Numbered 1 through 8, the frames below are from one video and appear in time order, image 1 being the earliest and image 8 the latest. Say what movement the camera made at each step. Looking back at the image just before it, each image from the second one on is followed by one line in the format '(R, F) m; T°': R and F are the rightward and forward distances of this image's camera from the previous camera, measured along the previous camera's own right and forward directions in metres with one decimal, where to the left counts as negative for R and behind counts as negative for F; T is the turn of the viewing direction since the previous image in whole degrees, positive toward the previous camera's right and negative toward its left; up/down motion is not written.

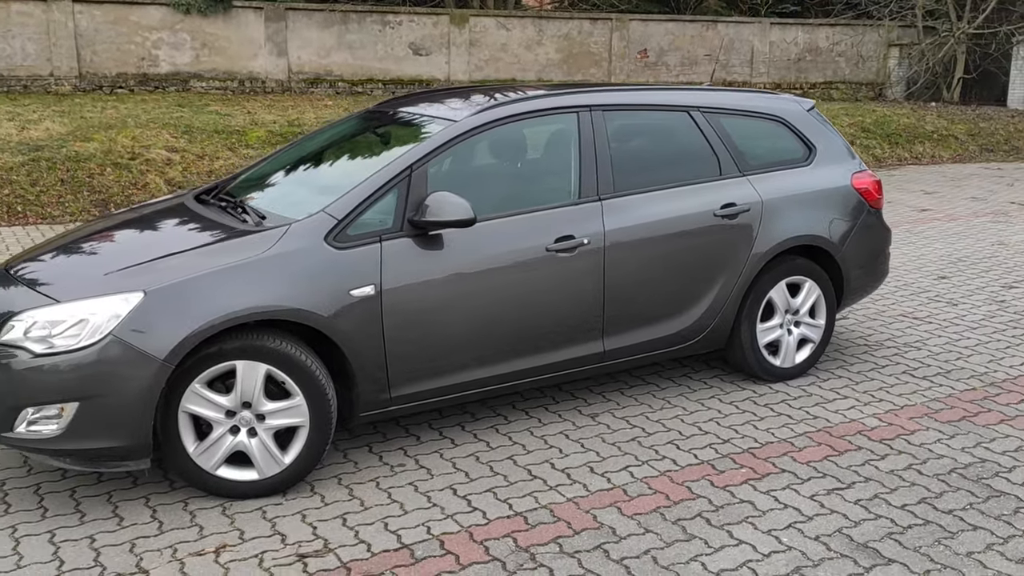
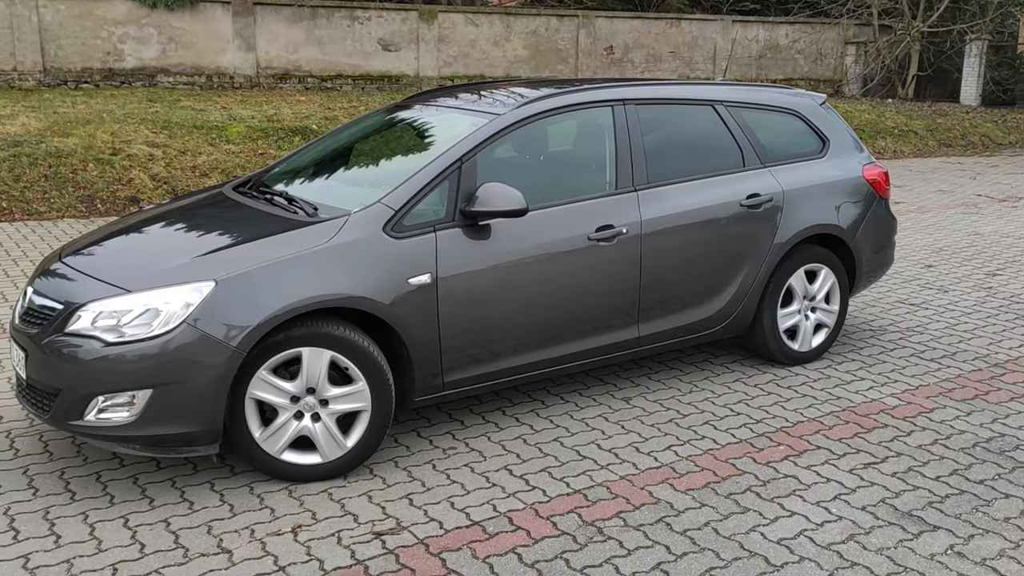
(-0.4, -0.1) m; +3°
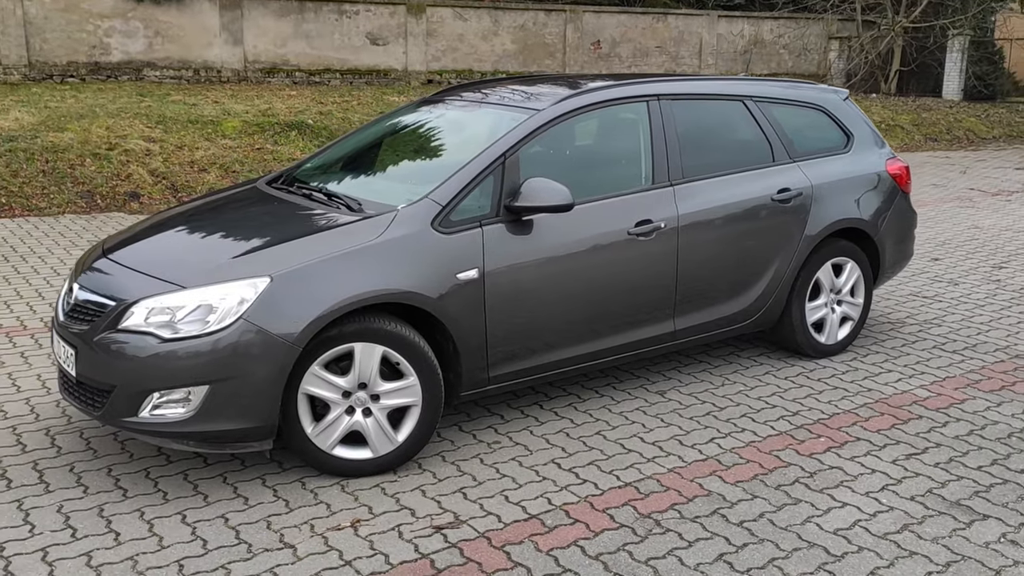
(-0.3, 0.0) m; +1°
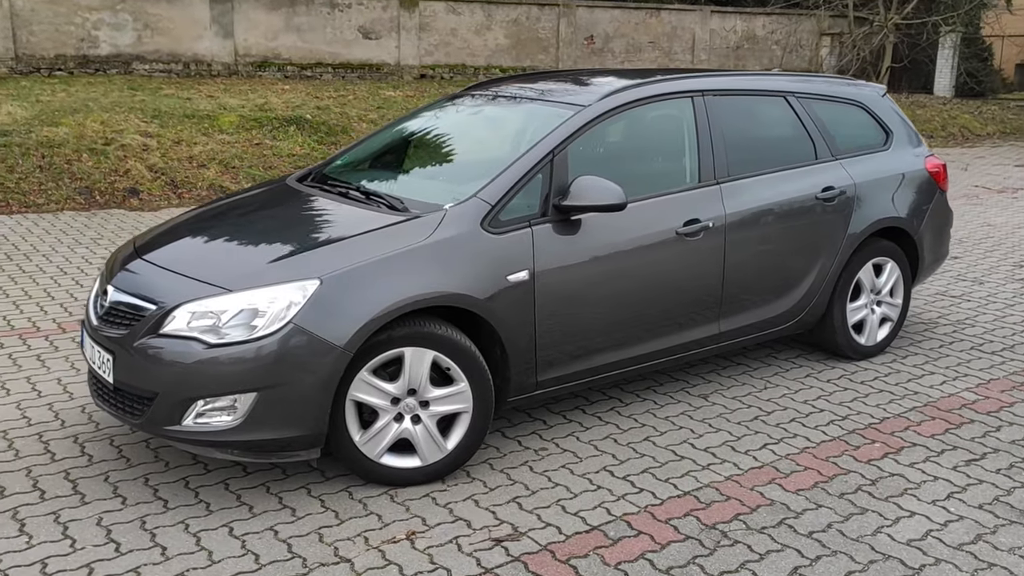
(-0.3, +0.1) m; +1°
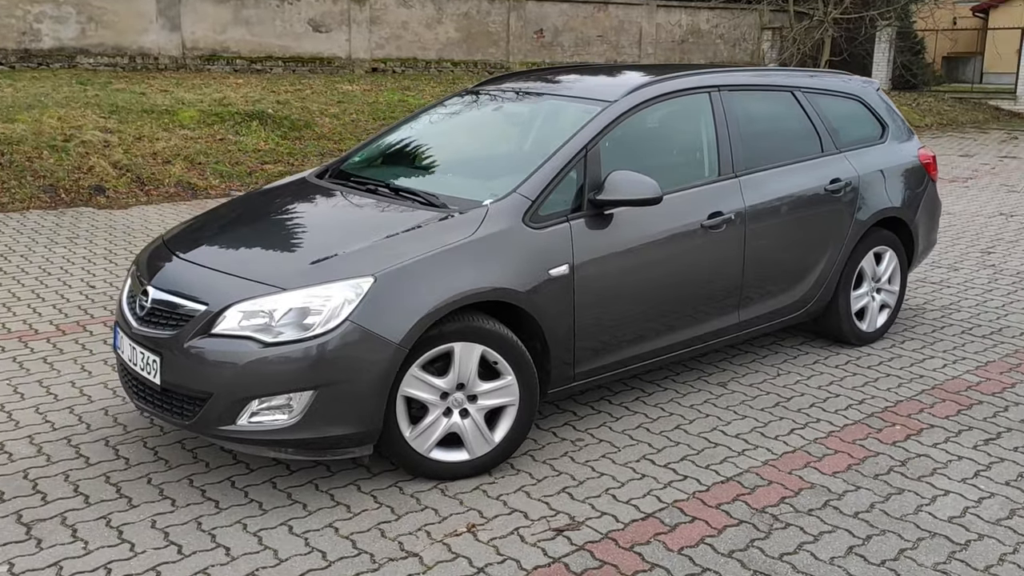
(-0.4, 0.0) m; +4°
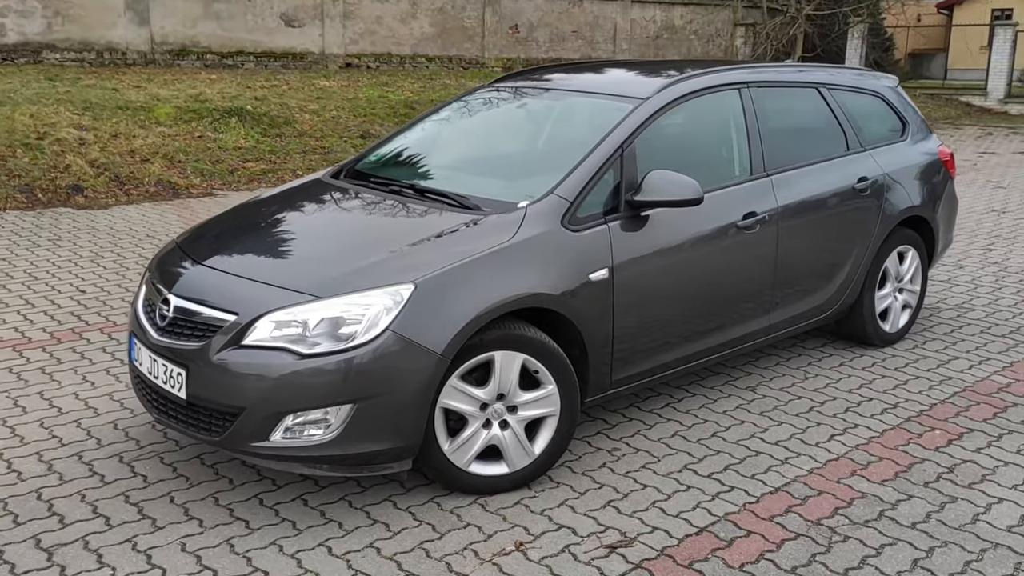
(-0.3, +0.2) m; +2°
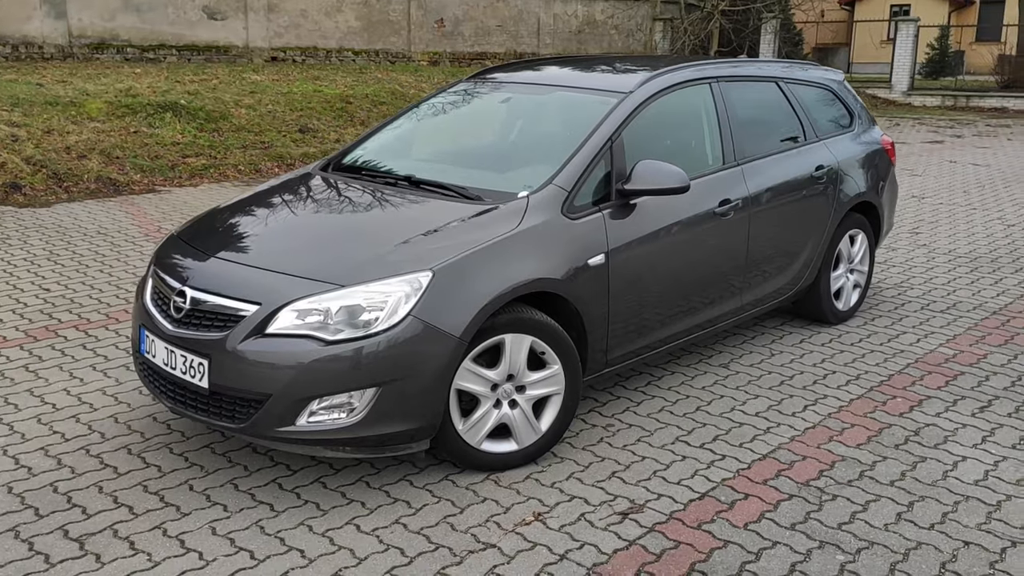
(-0.3, -0.2) m; +5°
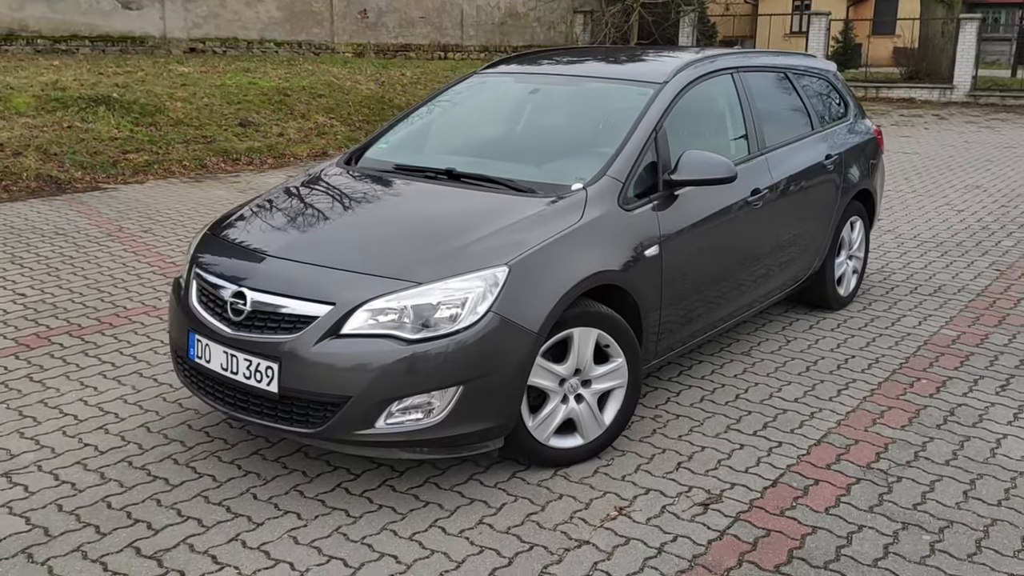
(-0.6, +0.1) m; +6°
